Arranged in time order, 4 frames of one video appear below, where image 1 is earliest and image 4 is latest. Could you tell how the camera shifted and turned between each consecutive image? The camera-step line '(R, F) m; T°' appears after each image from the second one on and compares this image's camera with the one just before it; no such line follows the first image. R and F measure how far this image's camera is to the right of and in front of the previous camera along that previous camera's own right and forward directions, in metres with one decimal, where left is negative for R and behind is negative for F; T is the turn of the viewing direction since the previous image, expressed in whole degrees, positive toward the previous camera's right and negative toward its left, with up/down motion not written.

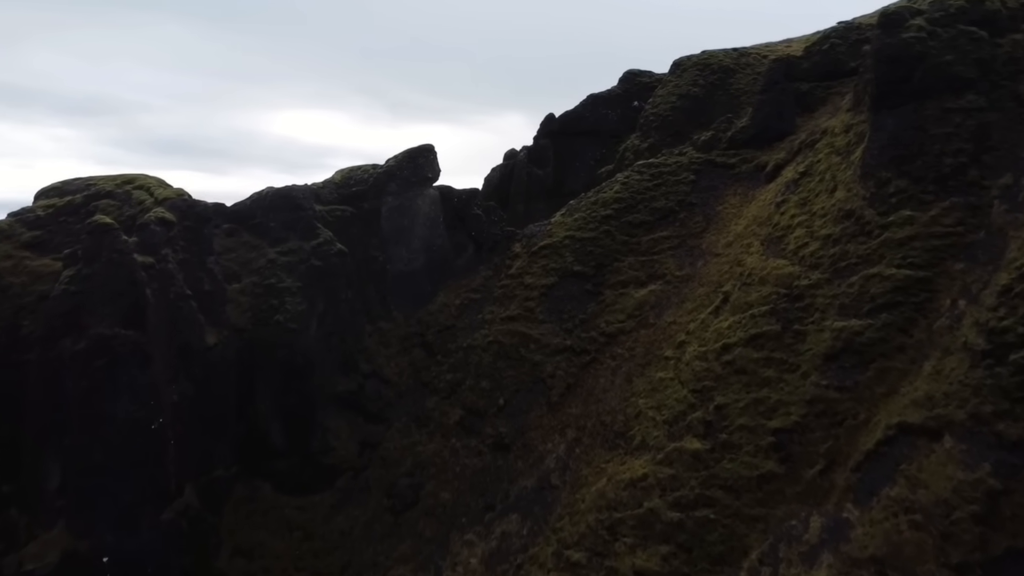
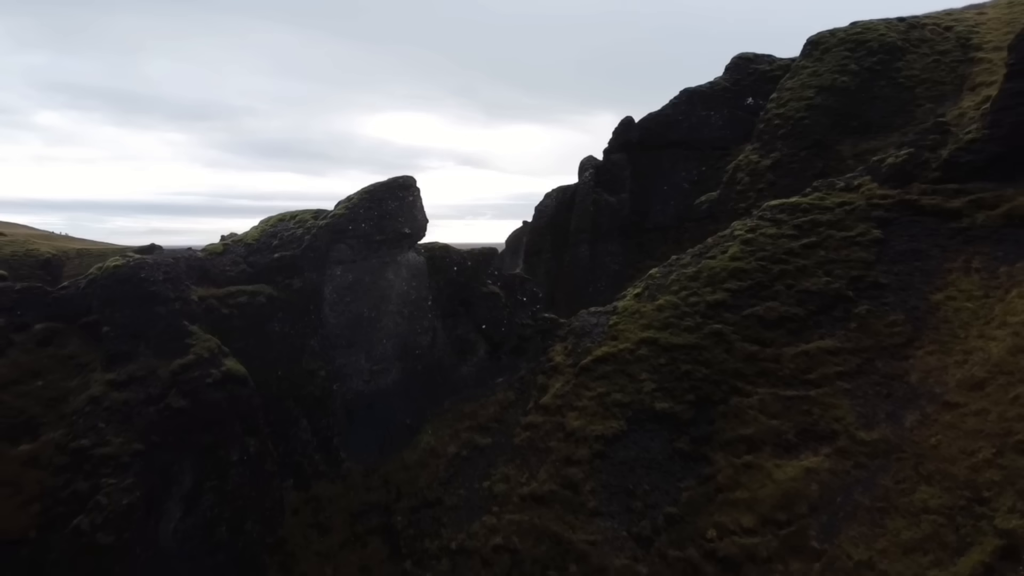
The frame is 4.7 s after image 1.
(+1.4, +16.2) m; -6°
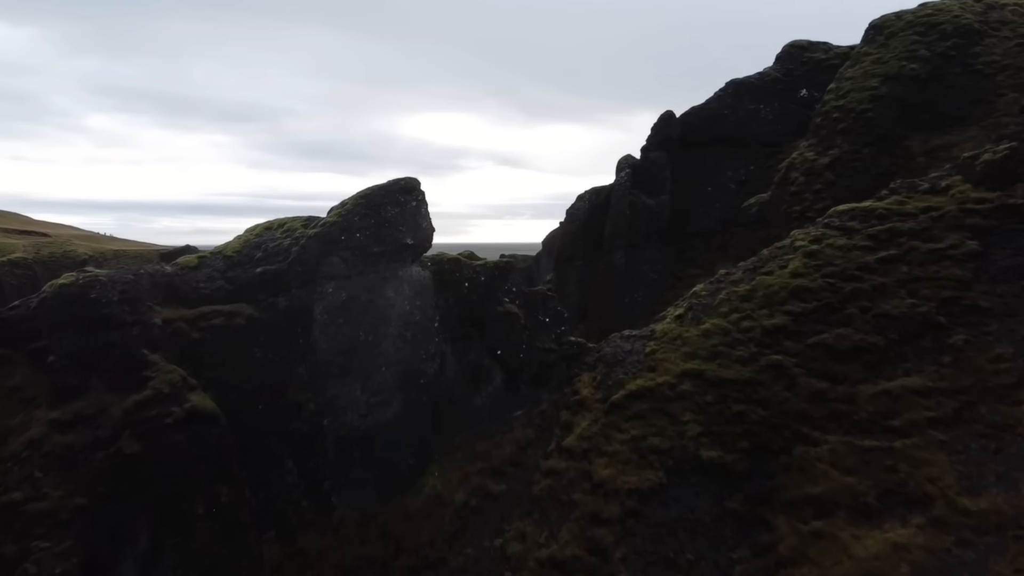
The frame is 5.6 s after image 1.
(+0.4, +3.2) m; -3°
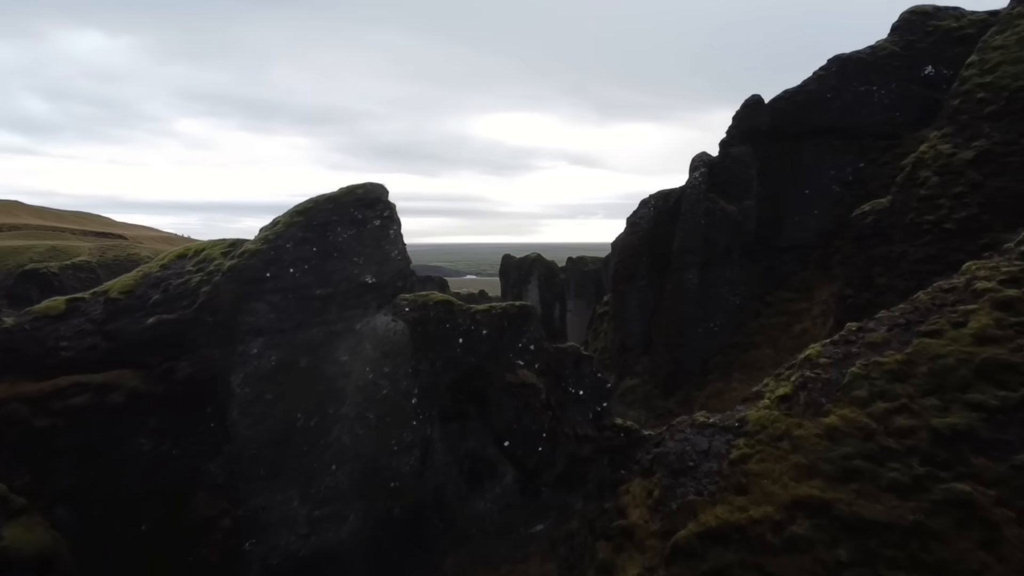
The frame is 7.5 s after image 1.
(+0.9, +6.6) m; -5°
